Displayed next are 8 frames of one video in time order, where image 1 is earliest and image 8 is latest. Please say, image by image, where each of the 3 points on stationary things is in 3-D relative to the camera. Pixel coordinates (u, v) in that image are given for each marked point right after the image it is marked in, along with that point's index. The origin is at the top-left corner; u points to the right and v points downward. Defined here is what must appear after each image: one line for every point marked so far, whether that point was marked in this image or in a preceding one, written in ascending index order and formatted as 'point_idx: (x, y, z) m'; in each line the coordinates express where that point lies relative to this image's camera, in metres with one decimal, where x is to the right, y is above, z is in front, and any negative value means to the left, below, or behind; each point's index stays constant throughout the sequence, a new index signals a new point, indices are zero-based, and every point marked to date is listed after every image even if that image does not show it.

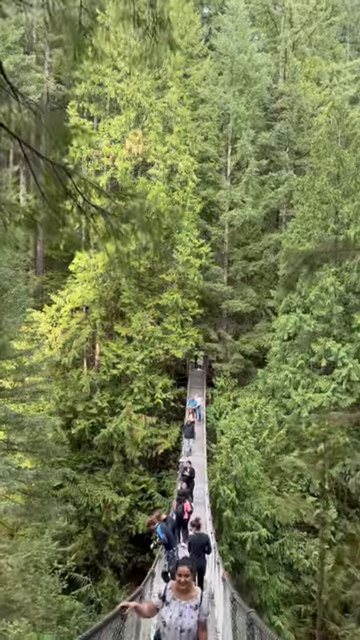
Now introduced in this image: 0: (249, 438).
0: (+2.3, -3.9, +16.8) m
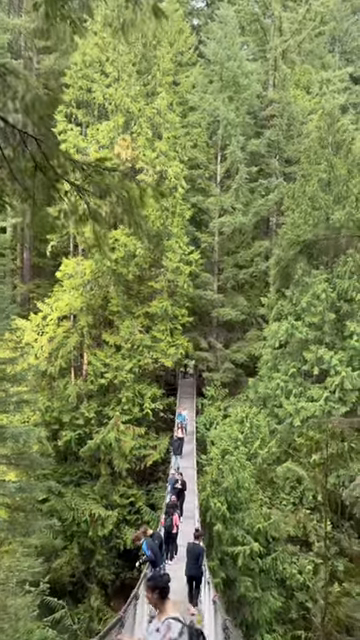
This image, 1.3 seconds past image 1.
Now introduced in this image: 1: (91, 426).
0: (+1.9, -4.1, +16.3) m
1: (-3.4, -4.1, +19.6) m
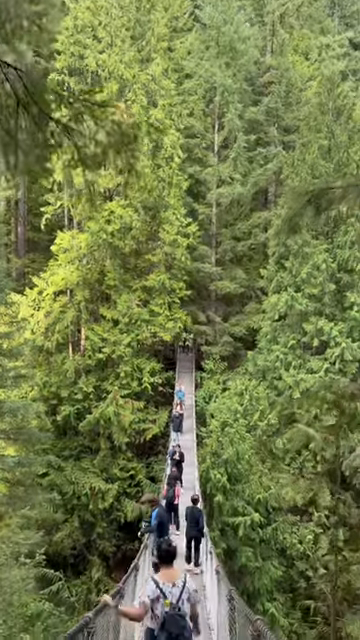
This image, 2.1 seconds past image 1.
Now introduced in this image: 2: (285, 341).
0: (+1.9, -3.2, +16.2) m
1: (-3.5, -3.1, +19.5) m
2: (+3.8, -0.7, +18.3) m
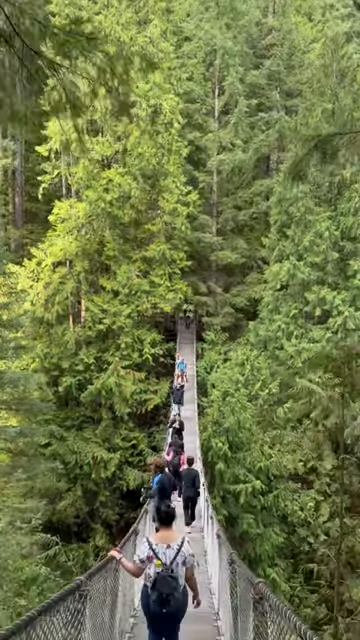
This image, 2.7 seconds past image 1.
0: (+1.9, -2.2, +16.1) m
1: (-3.4, -2.0, +19.4) m
2: (+3.8, +0.3, +18.1) m
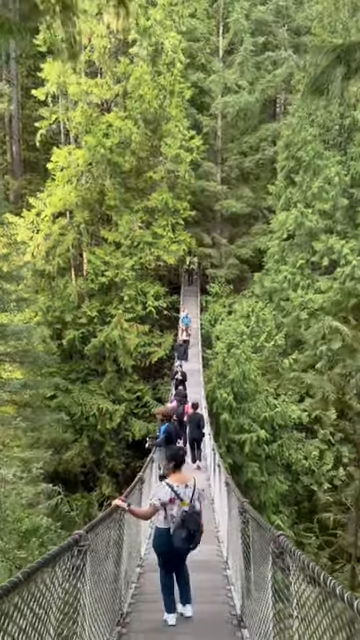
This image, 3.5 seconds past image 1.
0: (+2.1, -0.7, +16.0) m
1: (-3.2, -0.2, +19.2) m
2: (+3.9, +2.1, +17.7) m
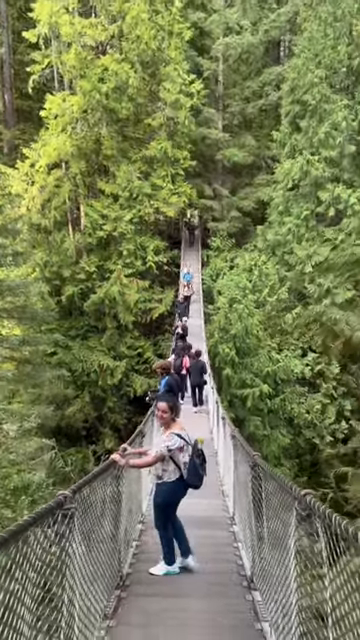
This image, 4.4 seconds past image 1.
0: (+2.1, +0.7, +15.6) m
1: (-3.2, +1.5, +18.8) m
2: (+3.9, +3.6, +17.1) m
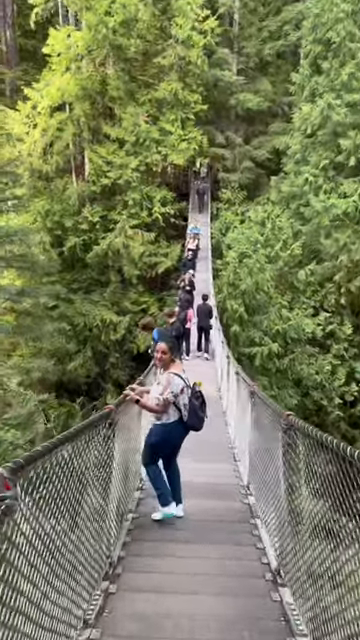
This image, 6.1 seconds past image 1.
0: (+2.3, +2.0, +14.8) m
1: (-2.9, +3.1, +18.0) m
2: (+4.2, +5.0, +16.0) m
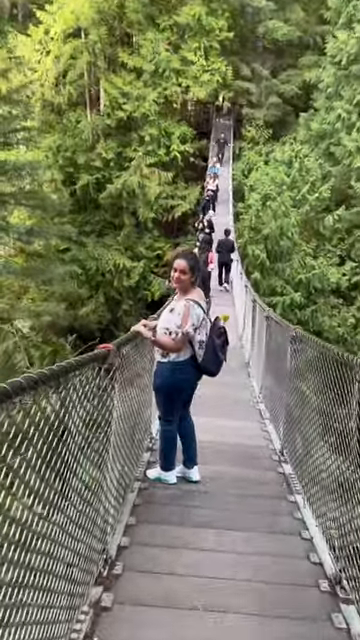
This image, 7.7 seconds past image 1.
0: (+2.9, +3.4, +13.8) m
1: (-2.3, +5.0, +17.0) m
2: (+4.9, +6.4, +14.7) m
